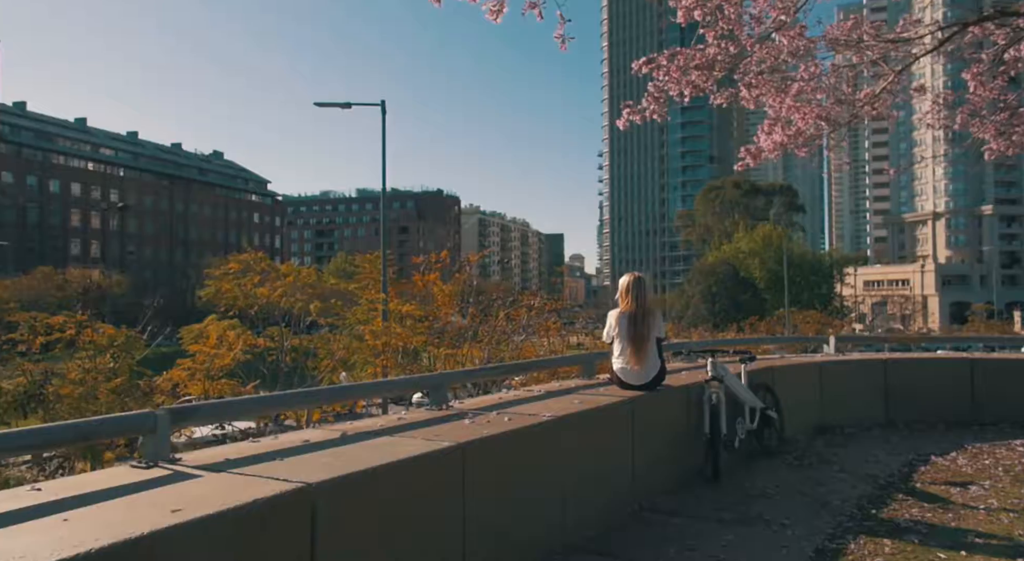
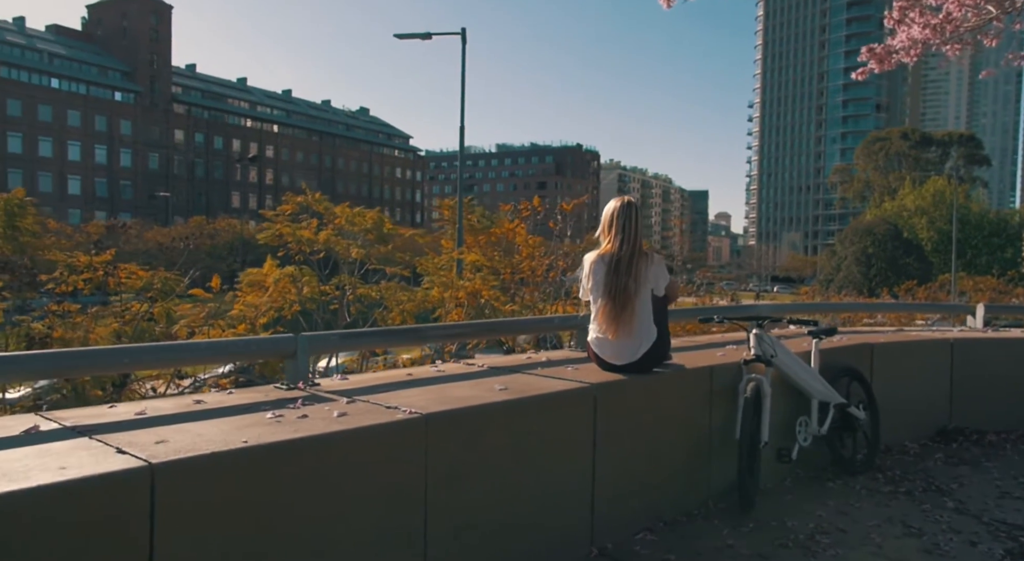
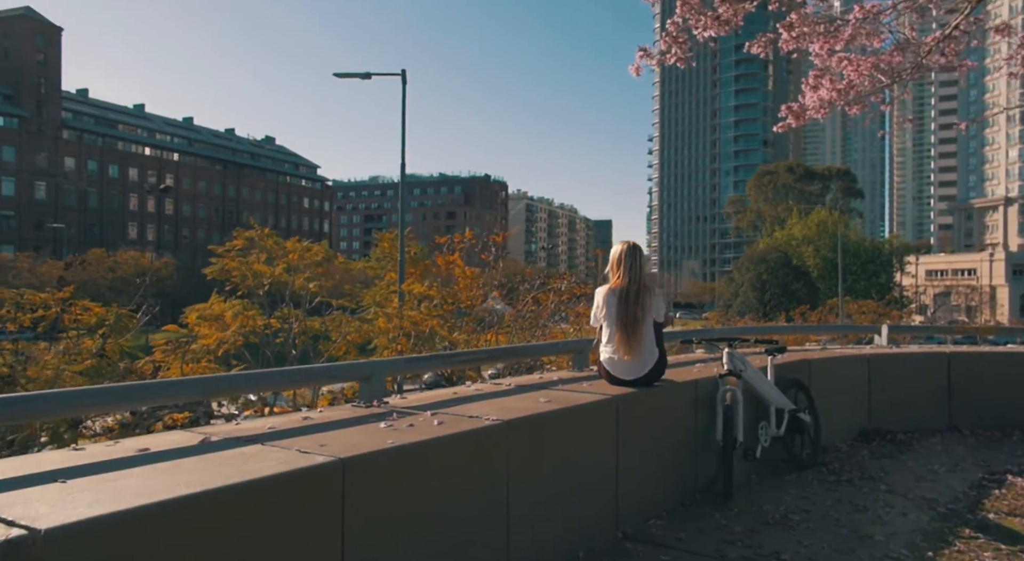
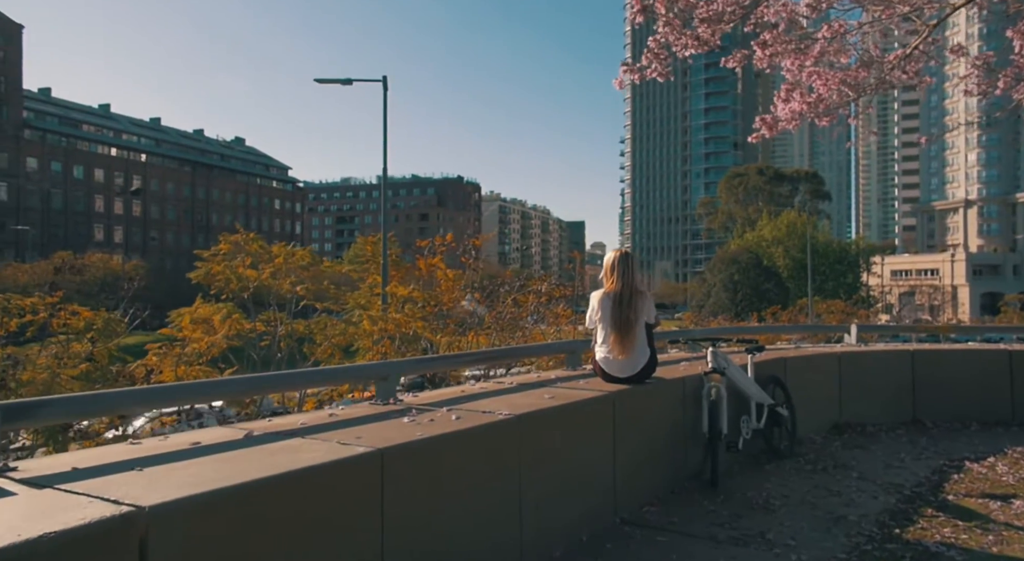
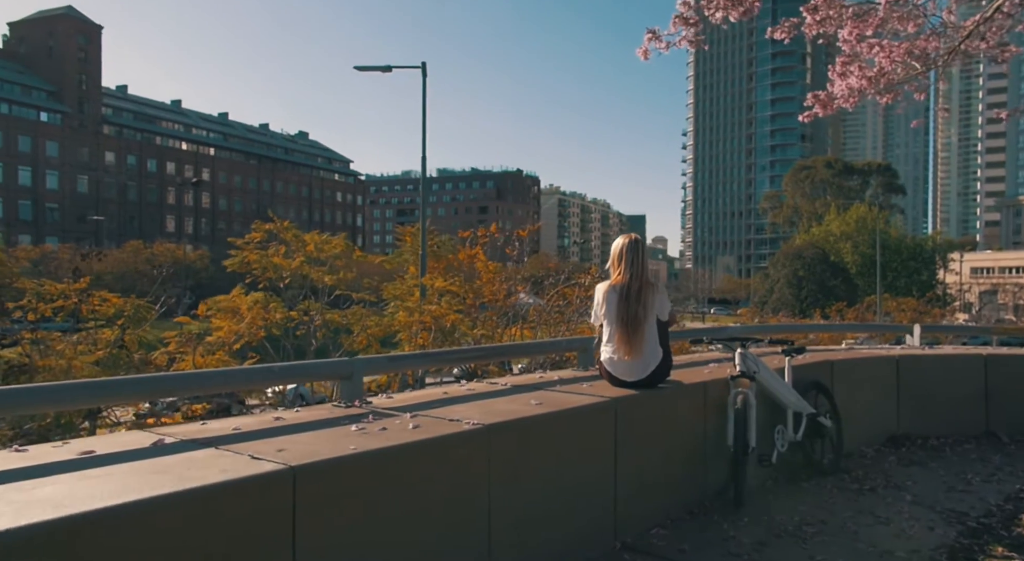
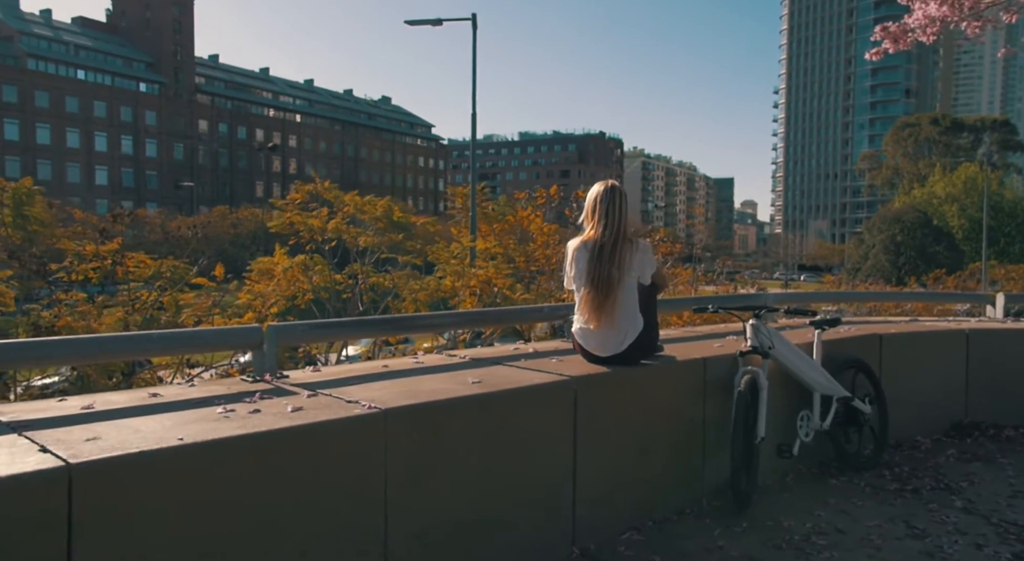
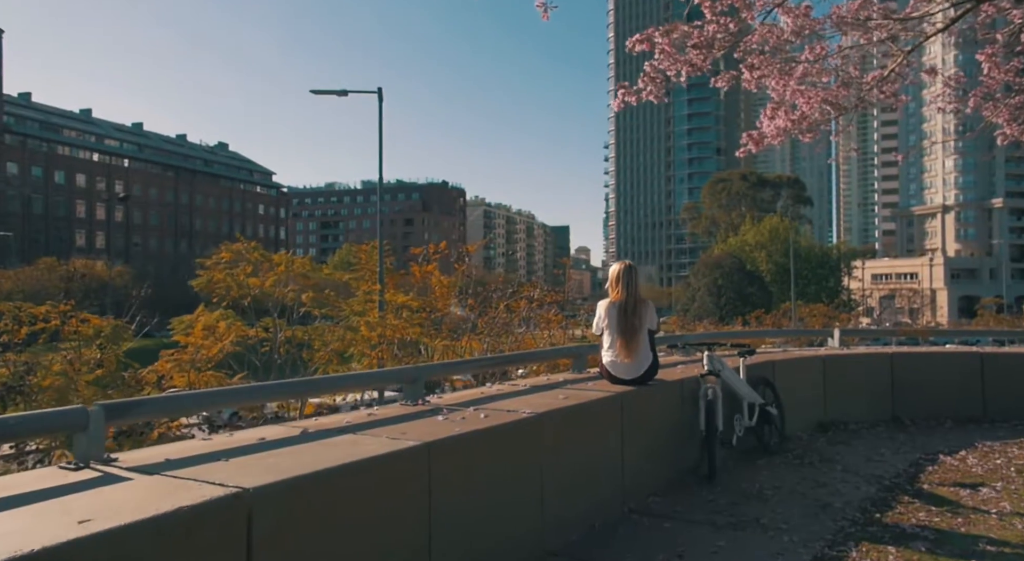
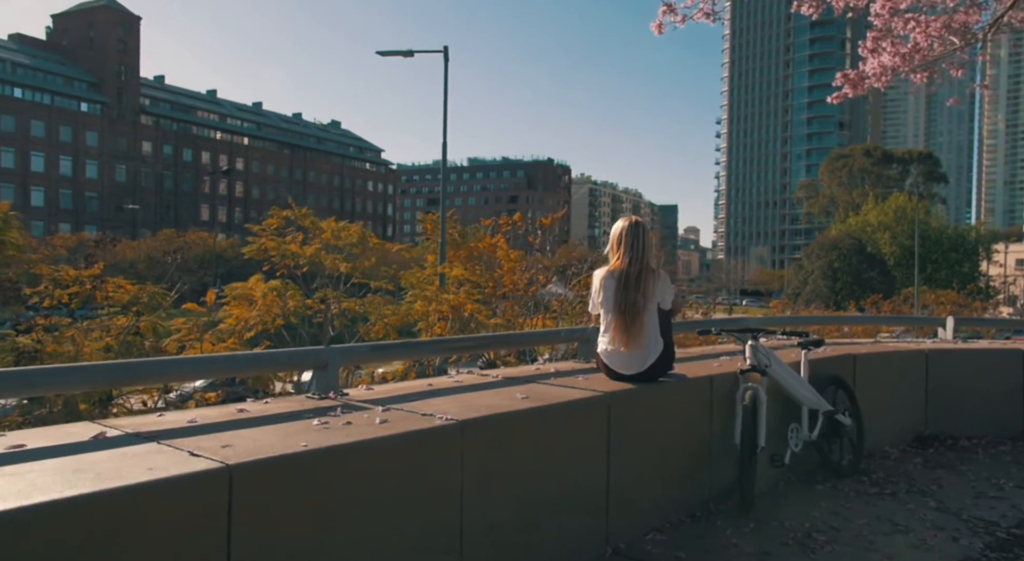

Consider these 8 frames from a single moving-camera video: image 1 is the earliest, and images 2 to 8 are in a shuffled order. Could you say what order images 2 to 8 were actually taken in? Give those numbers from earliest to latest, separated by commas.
7, 4, 3, 5, 8, 2, 6
